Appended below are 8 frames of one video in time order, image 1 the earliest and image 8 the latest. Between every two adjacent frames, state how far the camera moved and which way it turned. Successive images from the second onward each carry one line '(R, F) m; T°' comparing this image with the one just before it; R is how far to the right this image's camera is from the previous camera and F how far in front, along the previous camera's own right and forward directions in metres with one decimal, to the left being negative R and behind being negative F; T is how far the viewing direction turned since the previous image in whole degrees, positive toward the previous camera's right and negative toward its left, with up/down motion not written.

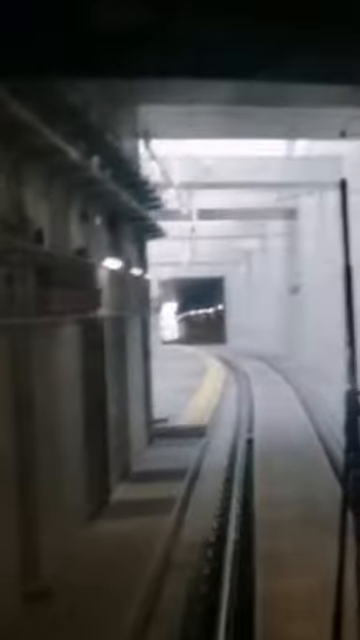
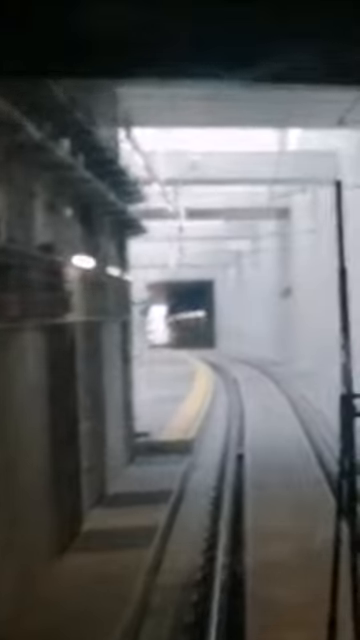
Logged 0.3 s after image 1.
(0.0, +0.5) m; +1°
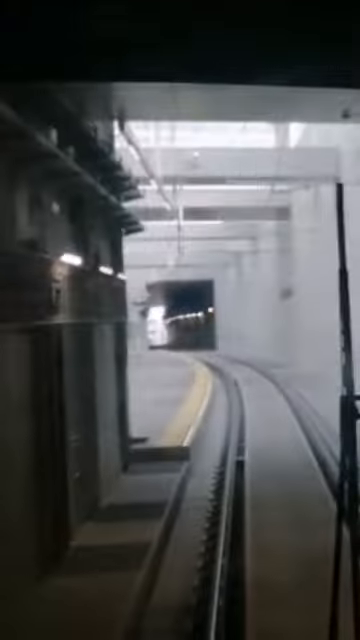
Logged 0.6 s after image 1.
(0.0, +0.2) m; 0°
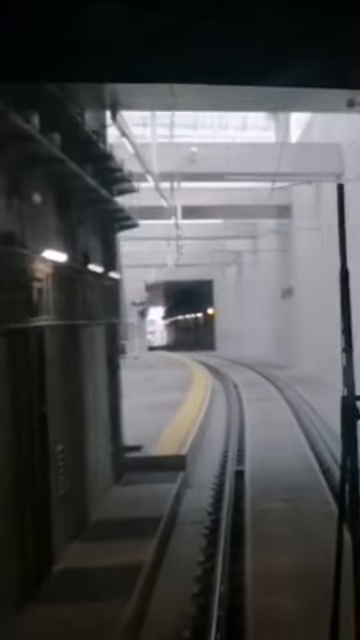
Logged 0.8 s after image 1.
(0.0, +0.3) m; 0°
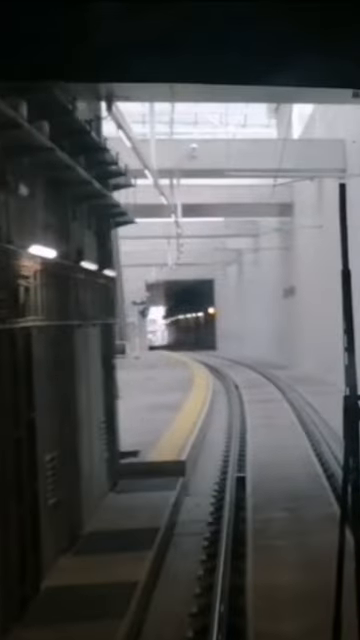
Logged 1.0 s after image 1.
(0.0, +0.2) m; 0°
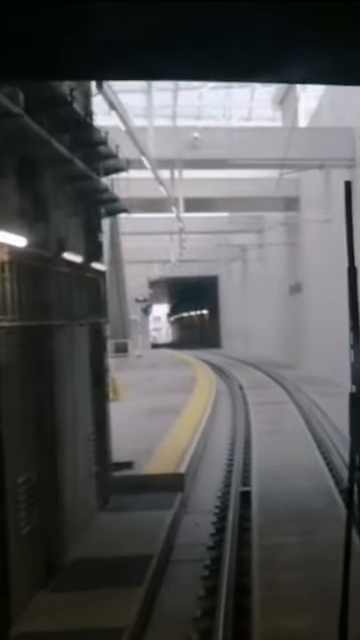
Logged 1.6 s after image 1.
(0.0, +0.4) m; 0°
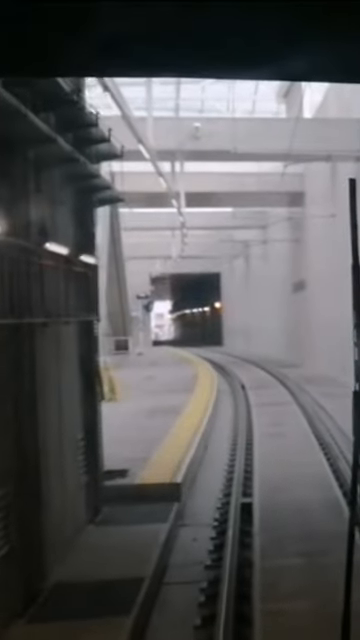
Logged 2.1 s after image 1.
(0.0, +0.3) m; 0°
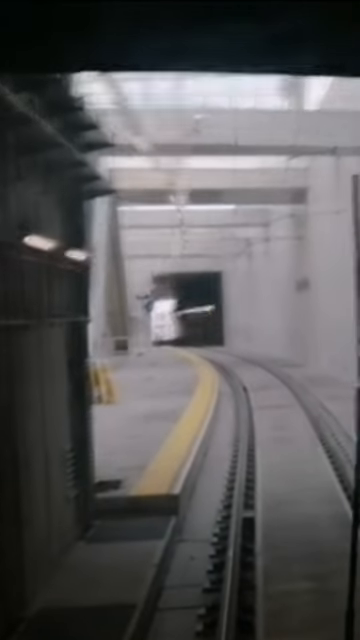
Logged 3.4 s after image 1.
(0.0, +0.3) m; 0°
